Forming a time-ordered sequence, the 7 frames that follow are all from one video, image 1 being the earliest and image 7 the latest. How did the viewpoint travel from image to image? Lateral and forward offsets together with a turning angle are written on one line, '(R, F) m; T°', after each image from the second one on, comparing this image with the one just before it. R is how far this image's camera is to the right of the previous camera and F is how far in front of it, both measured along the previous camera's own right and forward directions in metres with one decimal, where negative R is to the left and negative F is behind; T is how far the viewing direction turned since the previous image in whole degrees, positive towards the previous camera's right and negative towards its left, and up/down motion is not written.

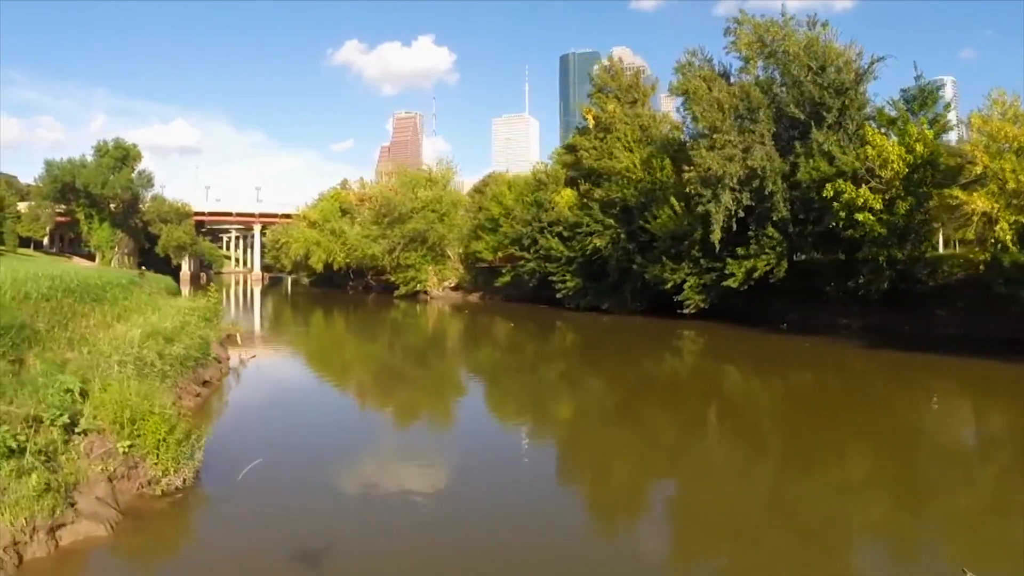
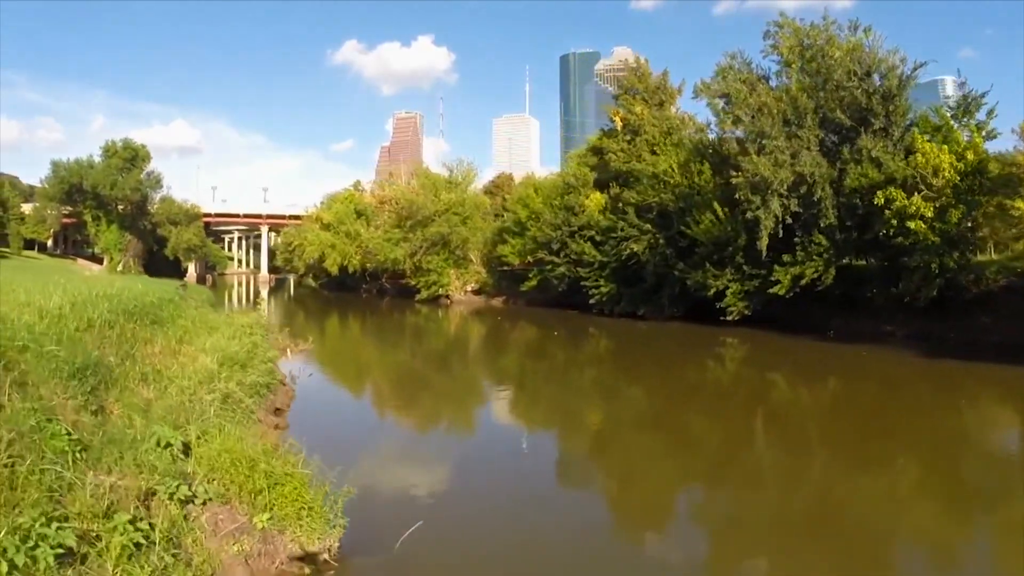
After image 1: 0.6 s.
(-1.2, +0.8) m; 0°
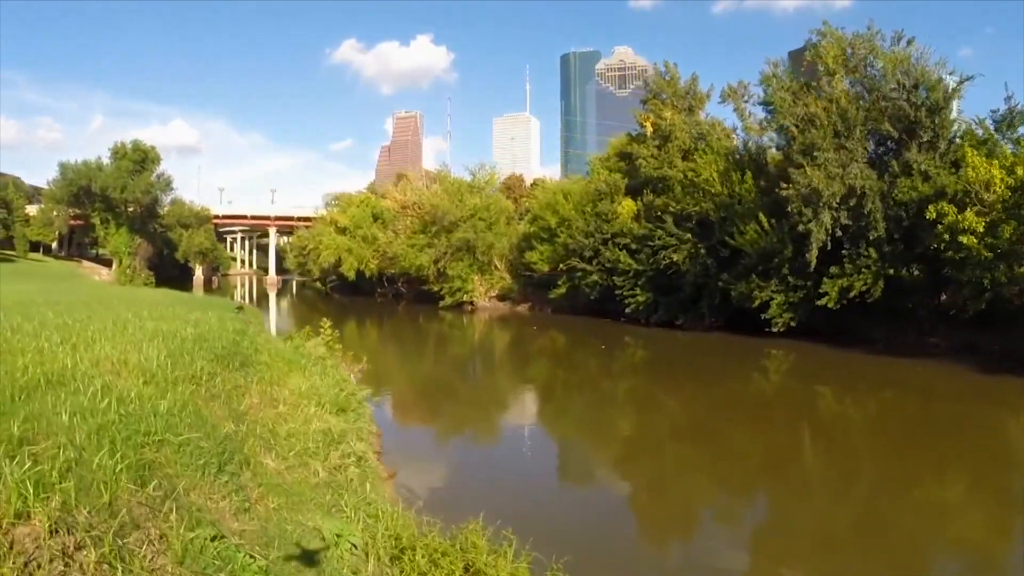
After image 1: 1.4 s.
(-1.3, +0.6) m; 0°
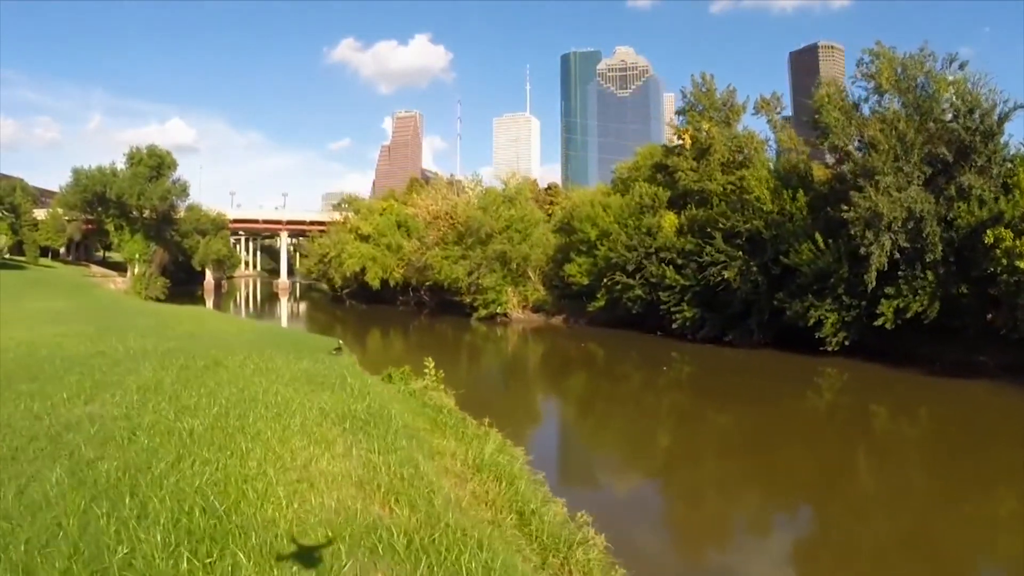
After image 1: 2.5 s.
(-1.7, +0.4) m; 0°
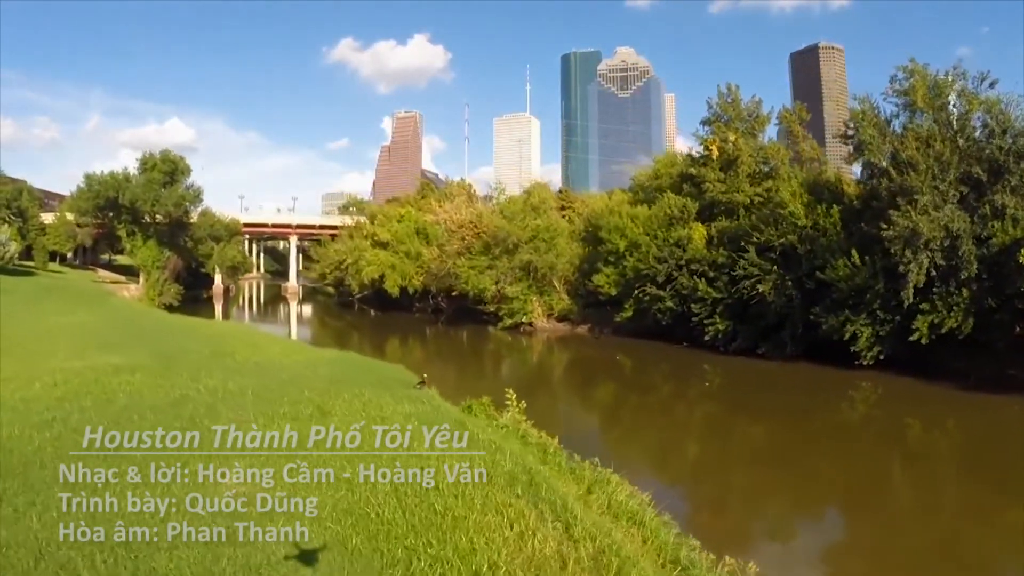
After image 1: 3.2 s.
(-1.2, 0.0) m; 0°
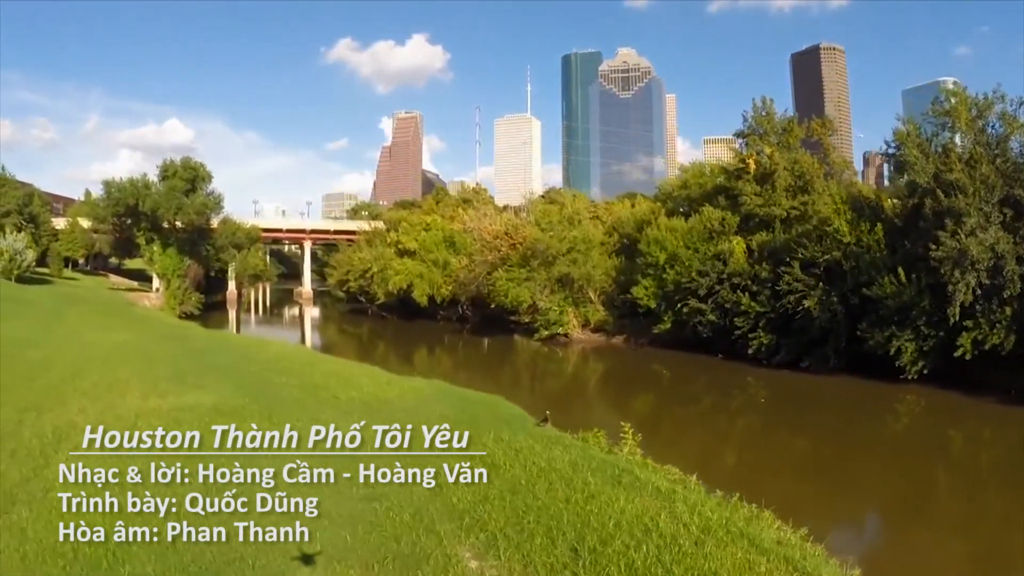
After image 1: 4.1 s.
(-1.7, -0.3) m; 0°
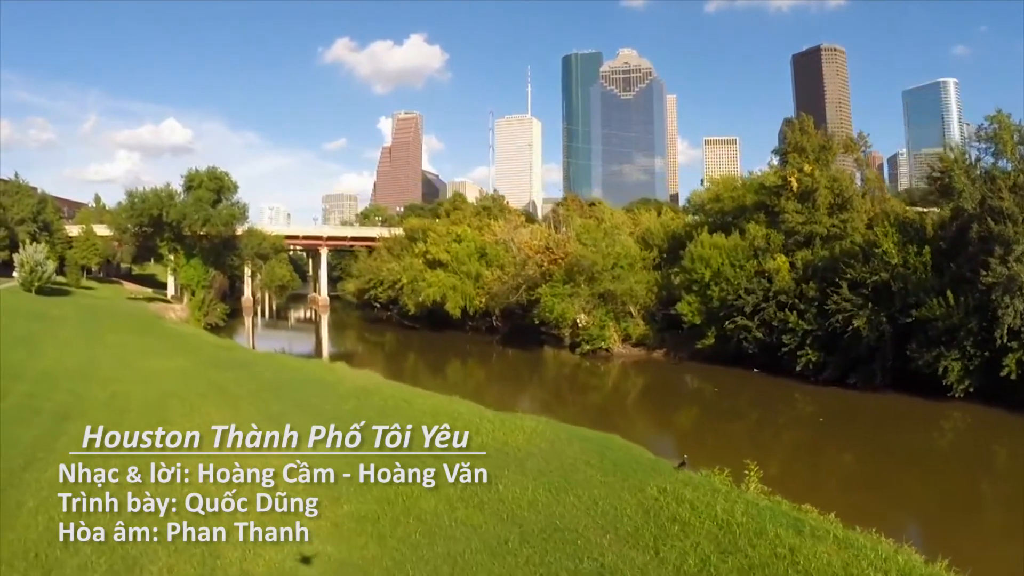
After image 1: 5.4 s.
(-2.1, -0.6) m; 0°
